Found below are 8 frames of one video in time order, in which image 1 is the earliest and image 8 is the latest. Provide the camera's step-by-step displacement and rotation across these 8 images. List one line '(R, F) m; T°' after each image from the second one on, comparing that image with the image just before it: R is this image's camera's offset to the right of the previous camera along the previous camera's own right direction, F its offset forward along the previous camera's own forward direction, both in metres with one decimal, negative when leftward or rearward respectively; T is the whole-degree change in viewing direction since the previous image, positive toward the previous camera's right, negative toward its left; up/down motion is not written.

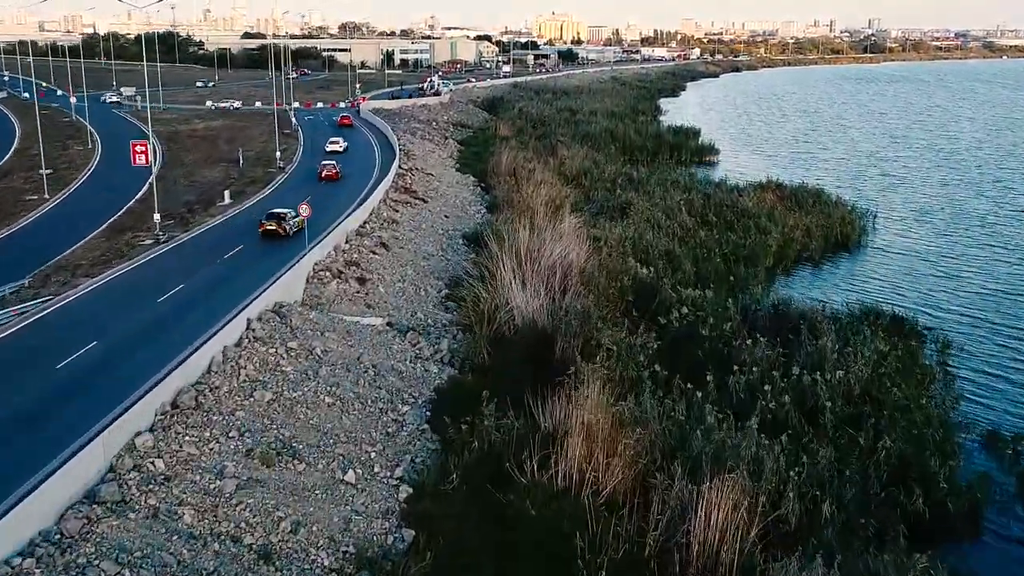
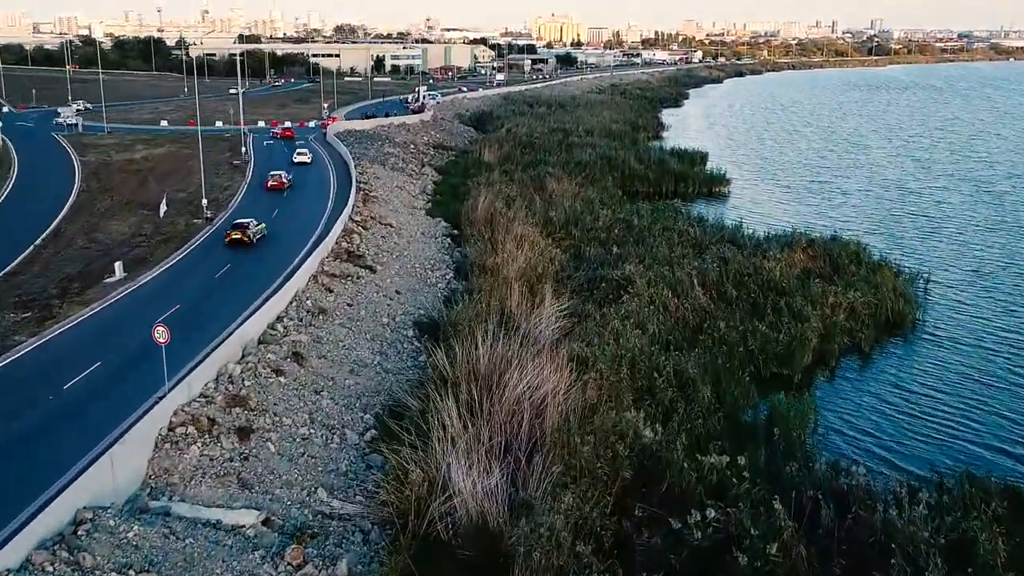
(+1.0, +7.5) m; 0°
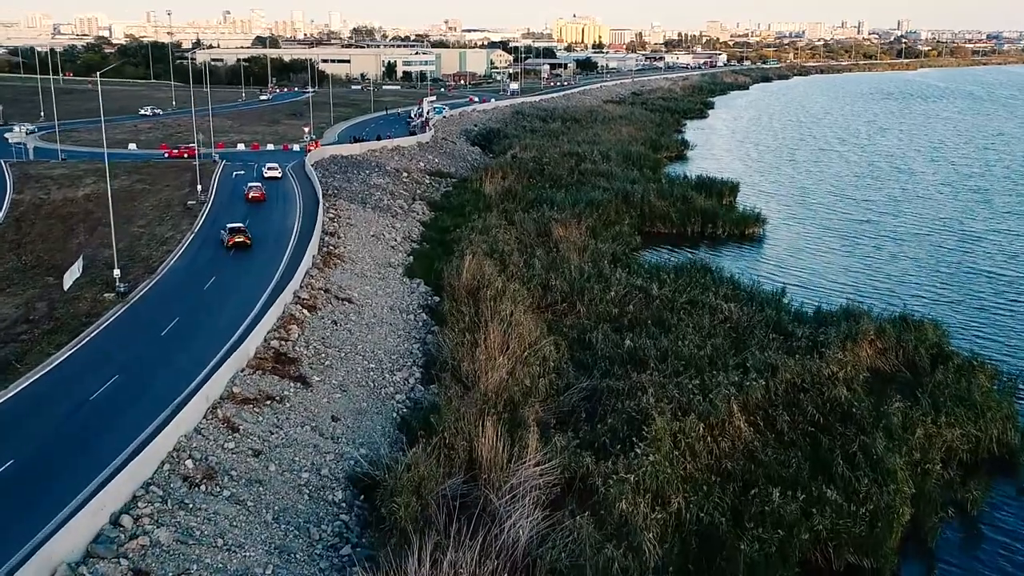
(+1.0, +7.5) m; -1°
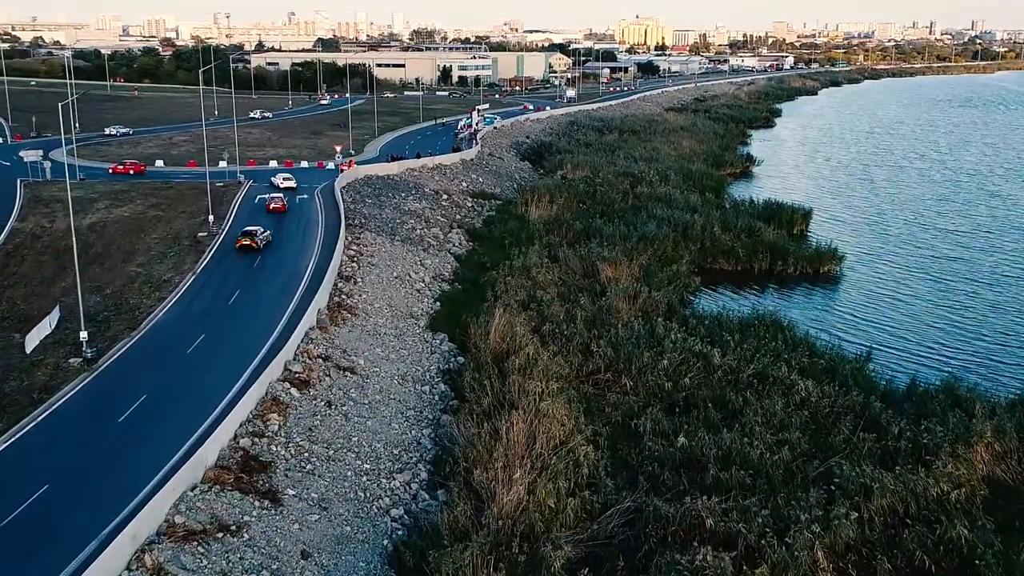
(+0.7, +4.8) m; -3°
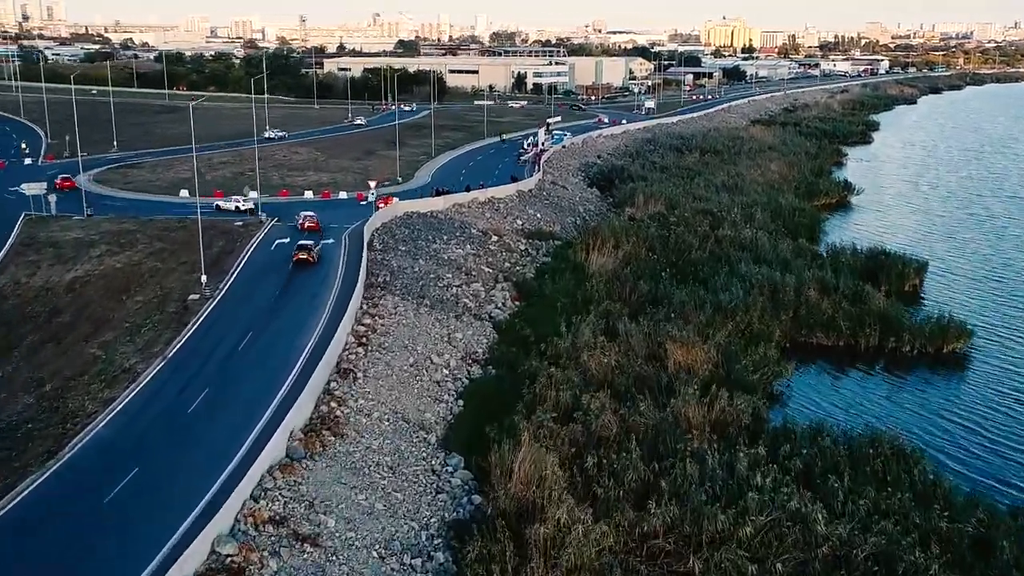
(+1.0, +7.2) m; -5°
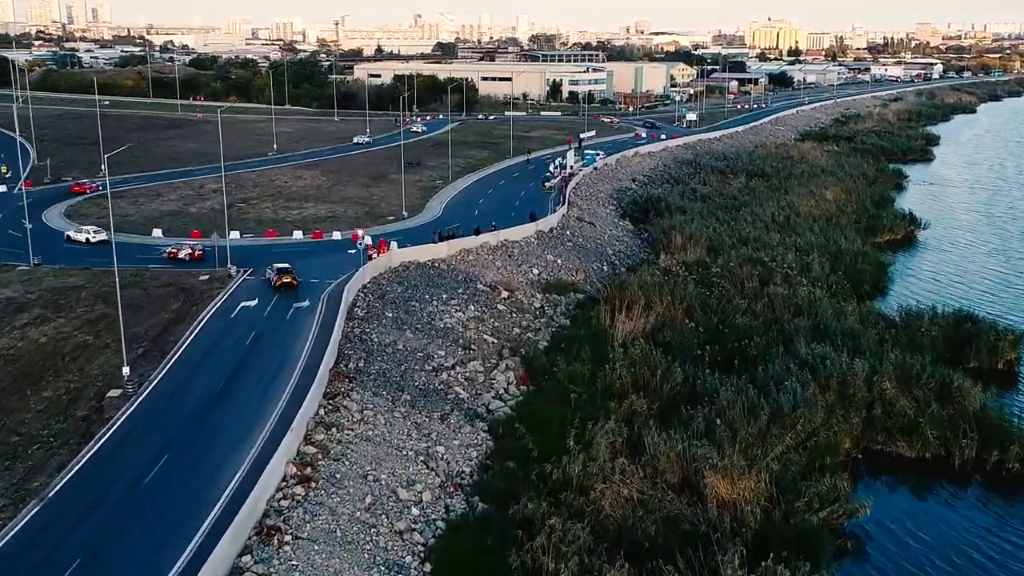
(+1.1, +7.2) m; -2°
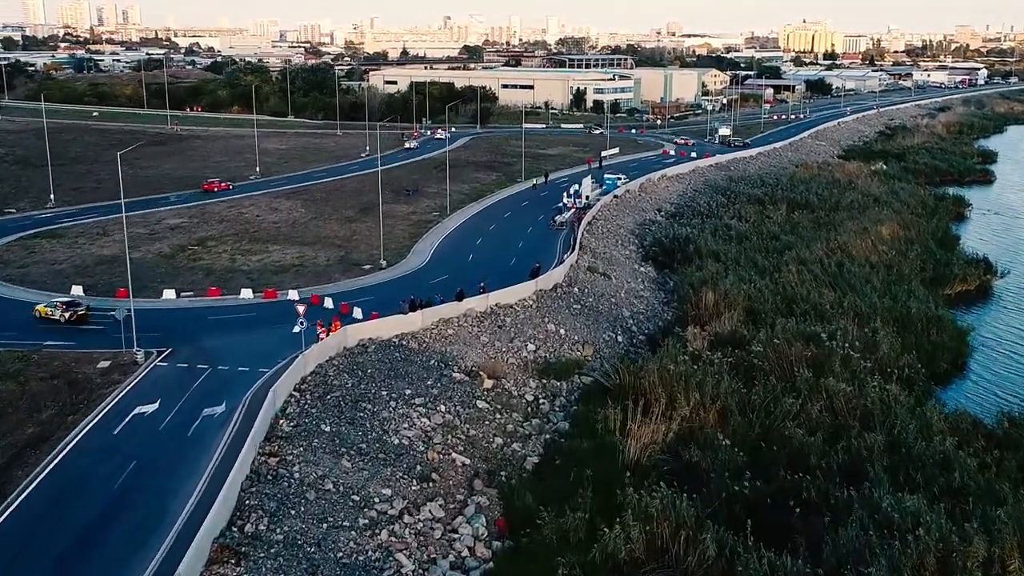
(+1.4, +8.8) m; -2°
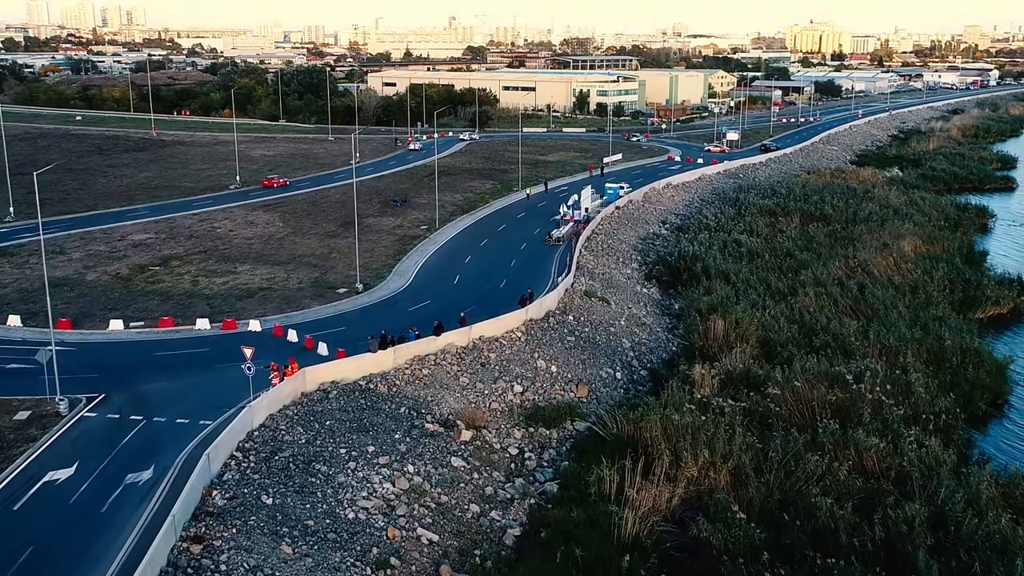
(+0.7, +4.2) m; 0°
